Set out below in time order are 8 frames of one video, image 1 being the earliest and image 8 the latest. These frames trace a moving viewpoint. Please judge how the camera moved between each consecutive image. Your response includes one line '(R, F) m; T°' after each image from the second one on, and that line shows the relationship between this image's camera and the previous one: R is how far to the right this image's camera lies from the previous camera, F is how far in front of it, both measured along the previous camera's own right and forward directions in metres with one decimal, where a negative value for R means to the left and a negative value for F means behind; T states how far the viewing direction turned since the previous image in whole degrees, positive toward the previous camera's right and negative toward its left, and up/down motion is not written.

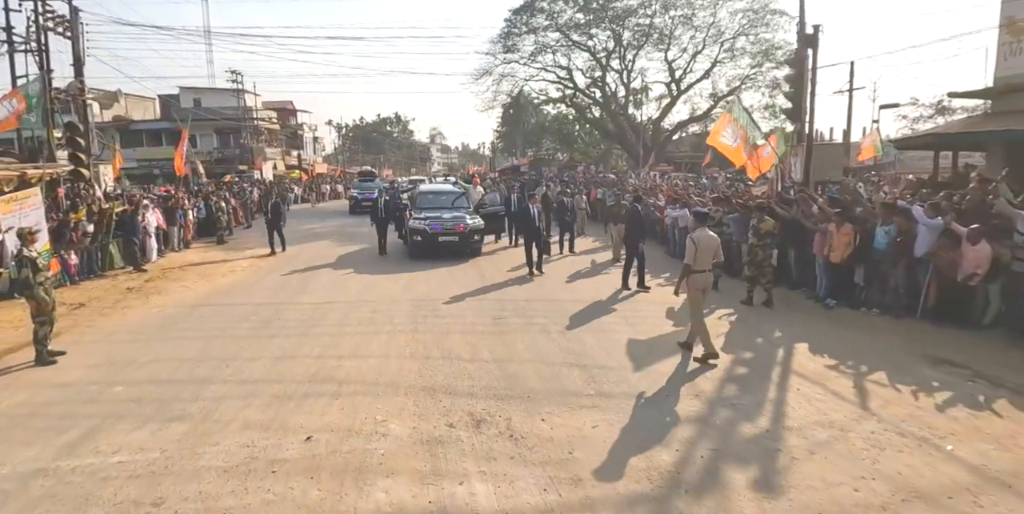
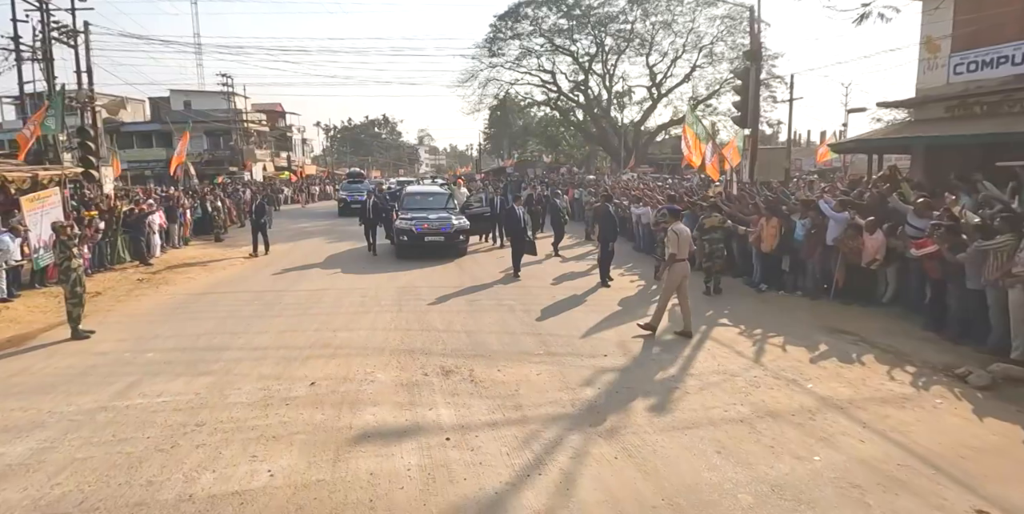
(+0.3, -1.3) m; +1°
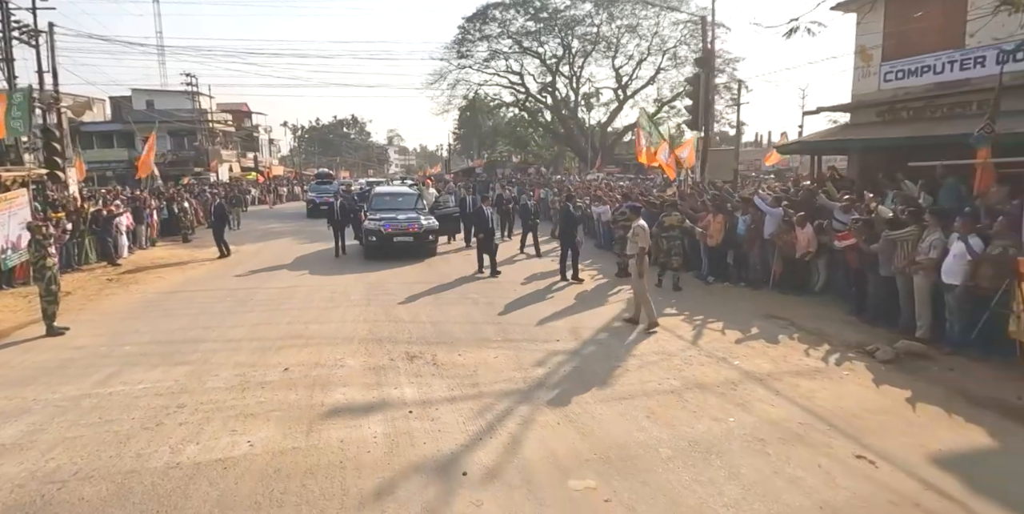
(+0.1, -0.6) m; +3°
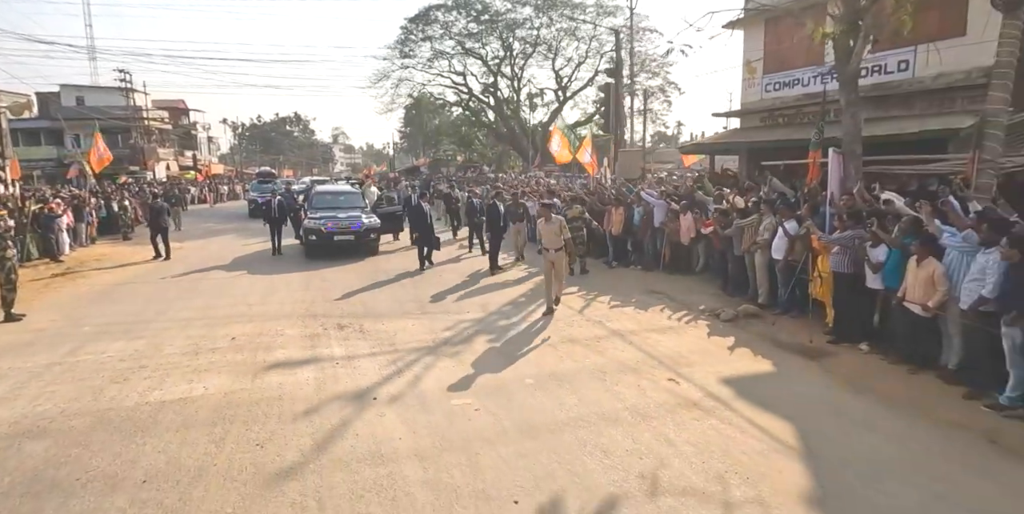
(+0.5, -1.4) m; +5°
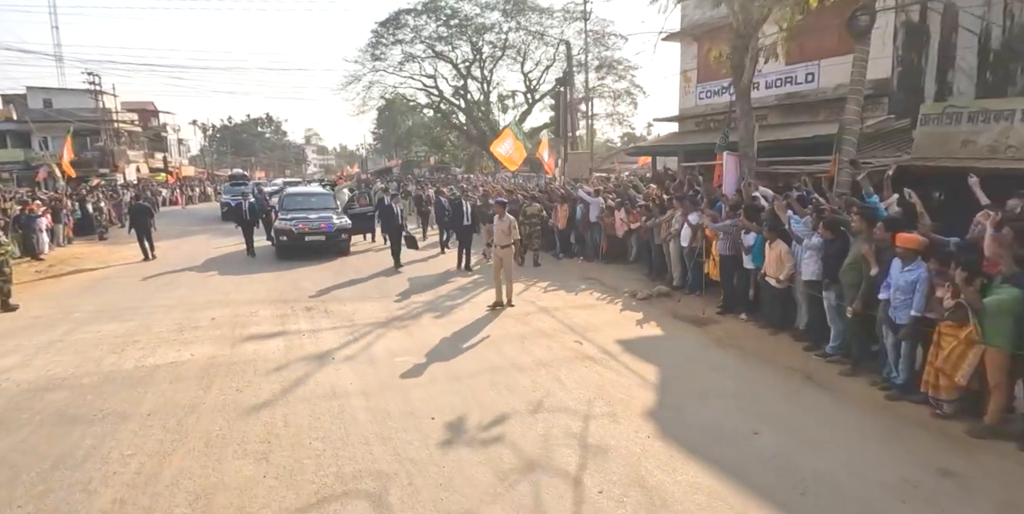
(+0.5, -1.3) m; +2°
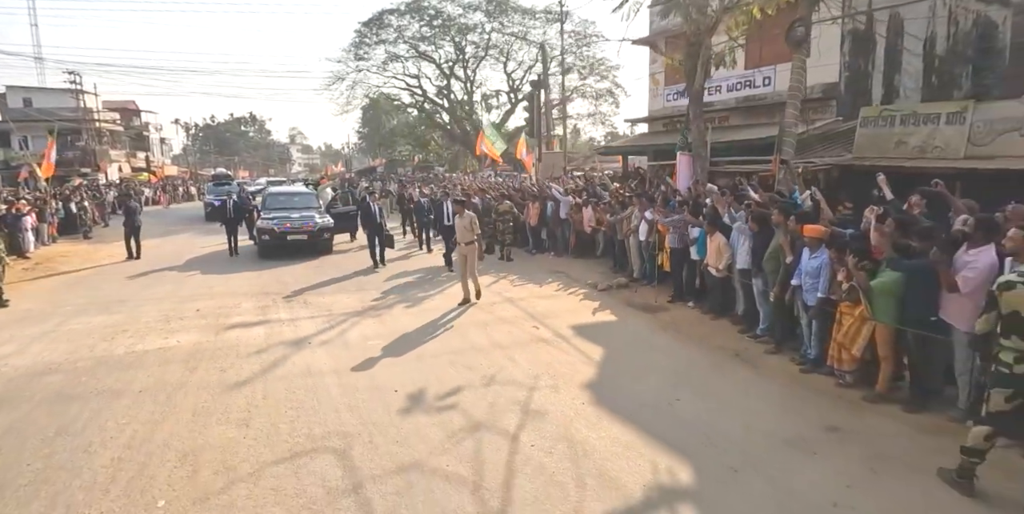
(+0.3, -0.6) m; +1°
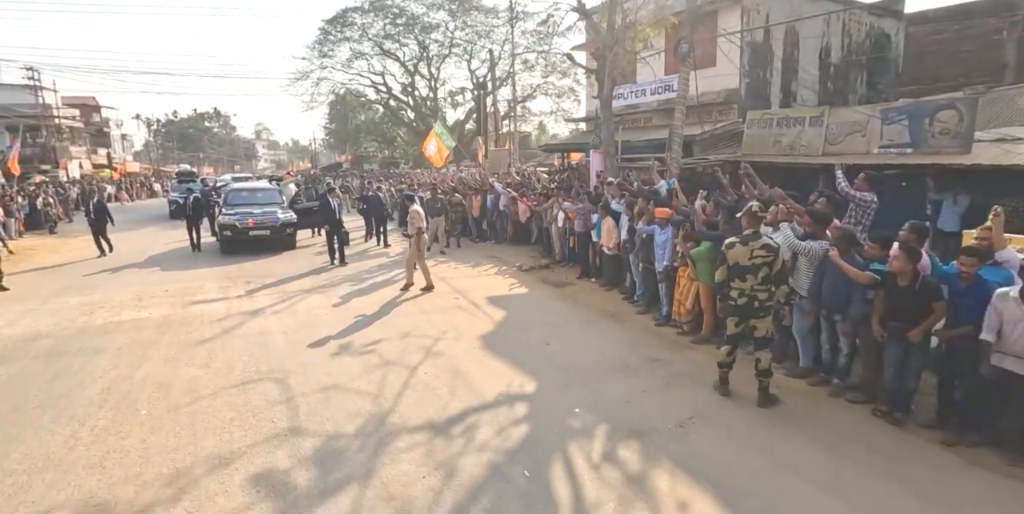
(+0.7, -1.5) m; +3°
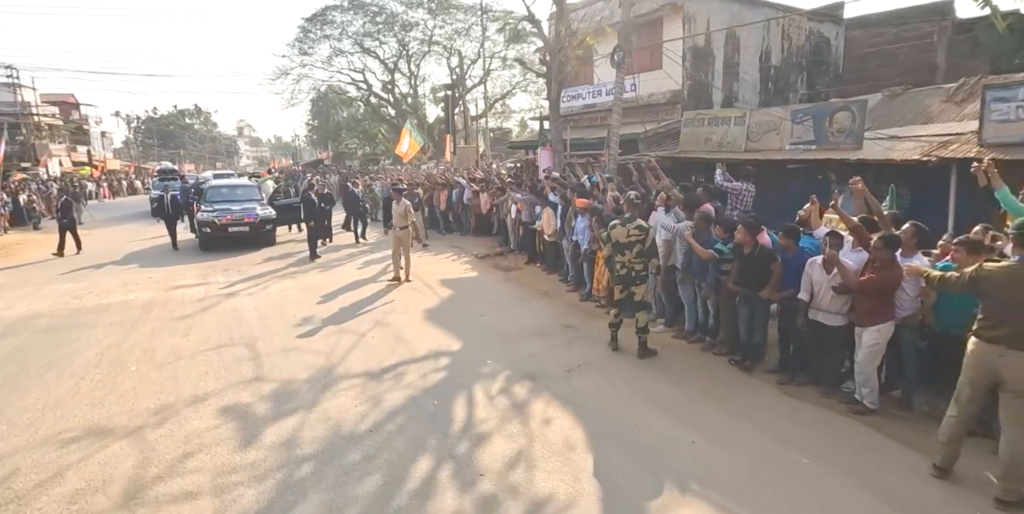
(+0.6, -1.2) m; +1°
